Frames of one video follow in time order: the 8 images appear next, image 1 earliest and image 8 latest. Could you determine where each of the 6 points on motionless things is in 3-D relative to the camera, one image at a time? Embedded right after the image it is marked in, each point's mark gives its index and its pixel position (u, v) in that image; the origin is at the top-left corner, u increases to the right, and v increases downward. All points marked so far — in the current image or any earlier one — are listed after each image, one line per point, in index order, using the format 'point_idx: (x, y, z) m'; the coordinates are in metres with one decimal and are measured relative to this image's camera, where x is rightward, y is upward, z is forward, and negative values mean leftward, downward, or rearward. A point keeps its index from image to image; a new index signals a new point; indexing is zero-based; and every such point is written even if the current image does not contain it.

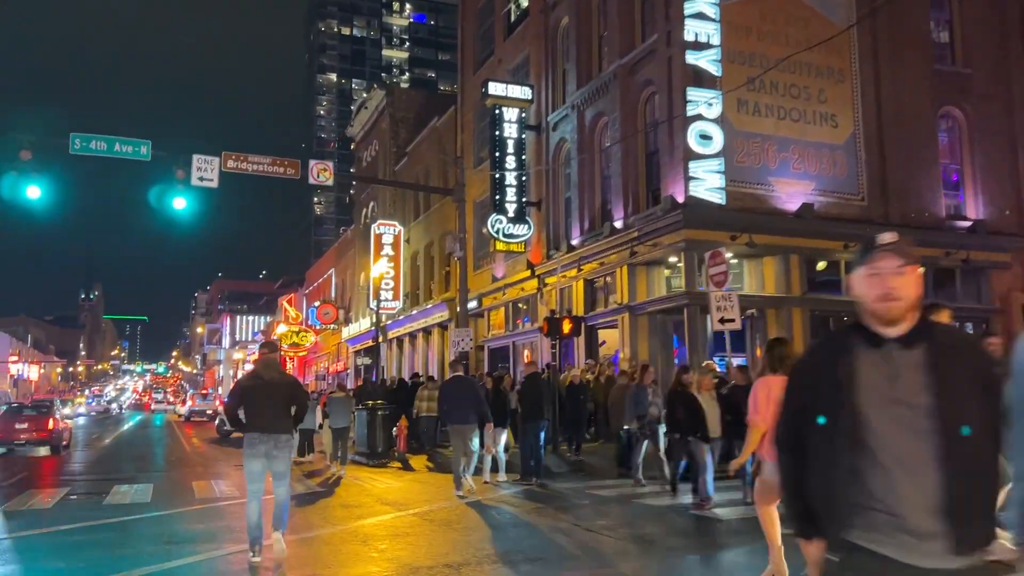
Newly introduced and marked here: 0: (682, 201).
0: (+3.7, +1.9, +18.0) m
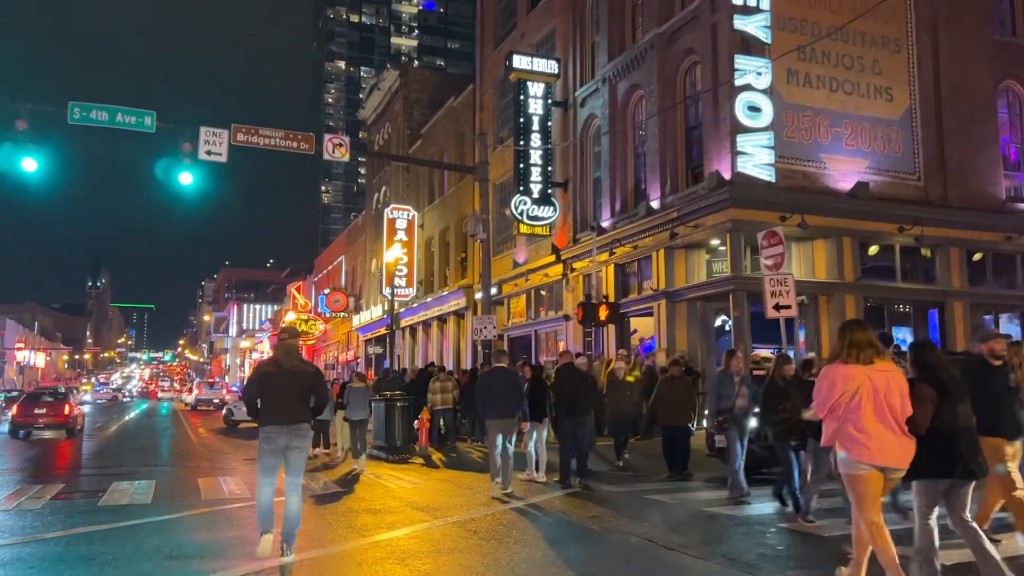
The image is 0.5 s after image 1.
0: (+4.4, +2.2, +16.6) m
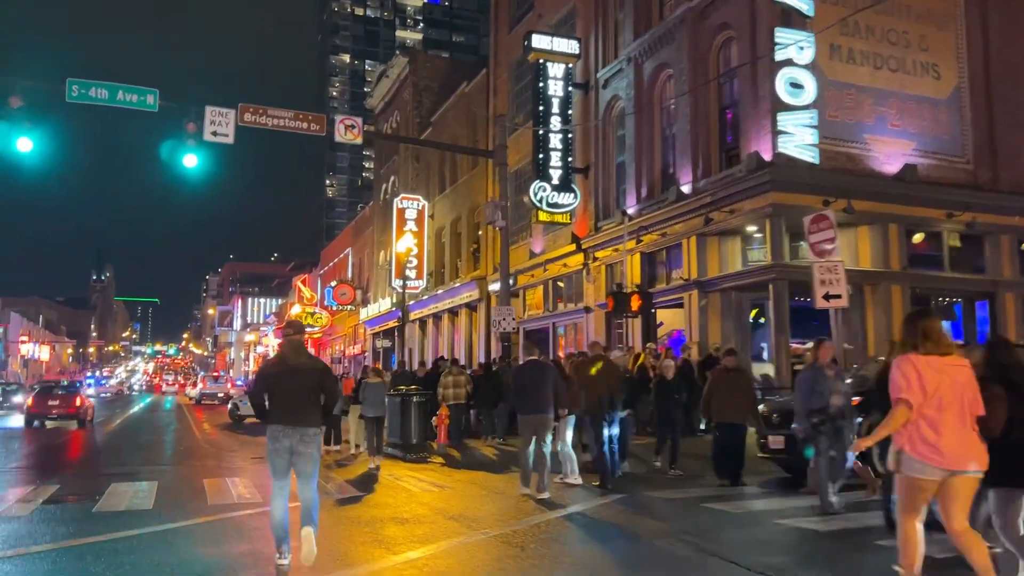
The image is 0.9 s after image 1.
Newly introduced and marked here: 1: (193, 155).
0: (+4.9, +2.4, +15.6) m
1: (-7.0, +2.9, +18.1) m
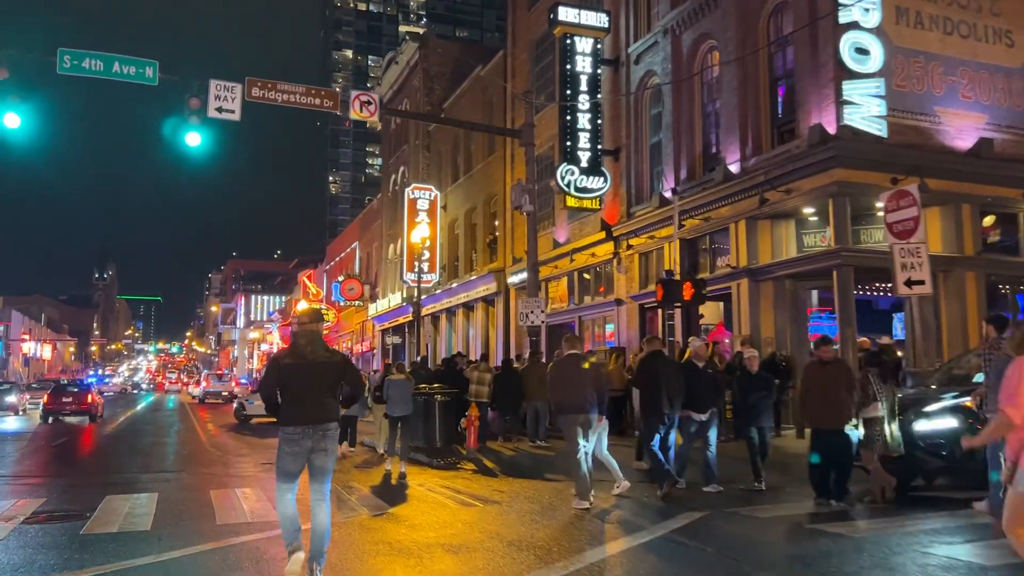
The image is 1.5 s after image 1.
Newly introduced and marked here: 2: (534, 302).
0: (+5.5, +2.7, +14.1) m
1: (-6.4, +3.1, +16.6) m
2: (+0.5, -0.3, +18.5) m
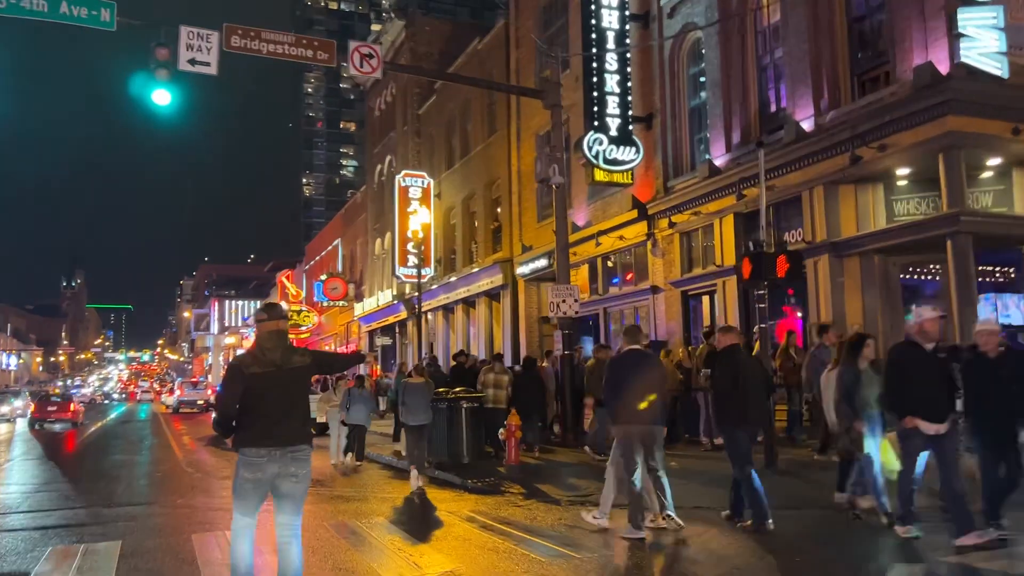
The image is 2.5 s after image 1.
0: (+6.1, +3.1, +11.6) m
1: (-5.8, +3.3, +13.8) m
2: (+1.0, 0.0, +15.9) m
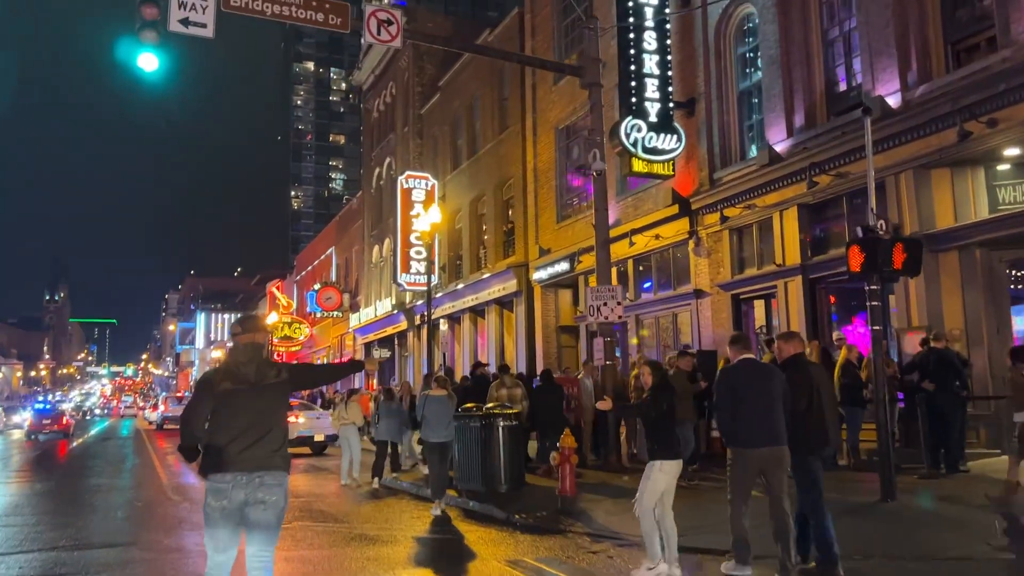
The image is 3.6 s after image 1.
0: (+6.8, +3.1, +9.9) m
1: (-5.2, +3.3, +11.8) m
2: (+1.6, 0.0, +14.0) m
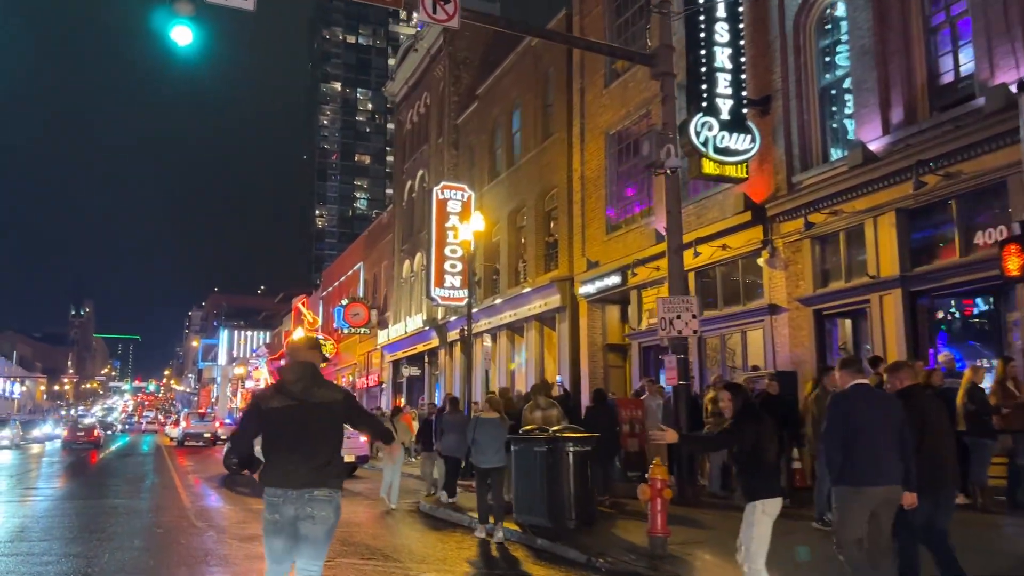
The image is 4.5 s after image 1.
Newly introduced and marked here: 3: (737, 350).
0: (+7.7, +3.0, +8.4) m
1: (-4.2, +3.3, +10.7) m
2: (+2.6, -0.2, +12.5) m
3: (+4.4, -1.2, +16.2) m
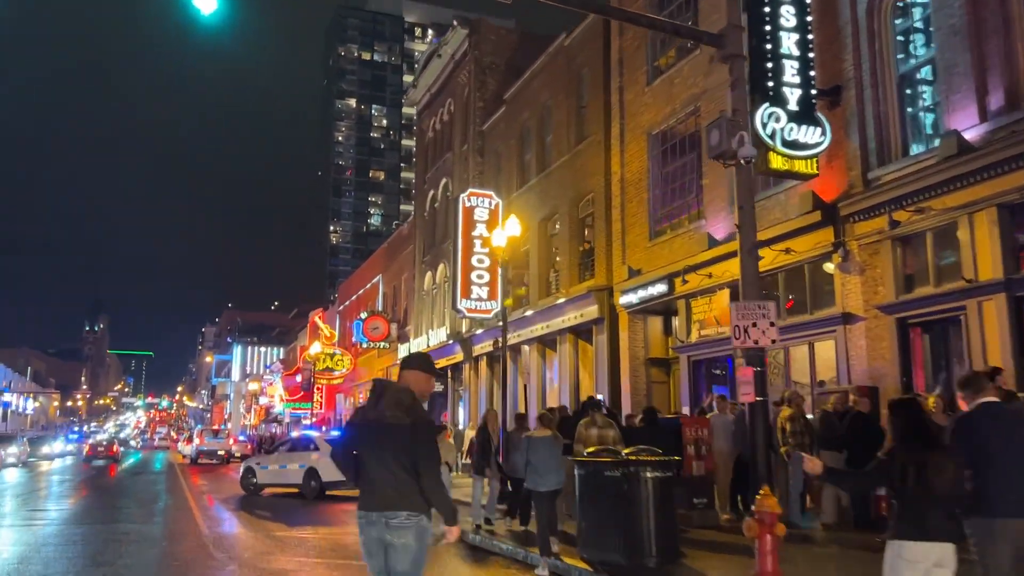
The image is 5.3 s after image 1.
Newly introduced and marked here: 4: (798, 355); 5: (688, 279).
0: (+8.4, +3.0, +7.0) m
1: (-3.5, +3.3, +9.5) m
2: (+3.3, -0.3, +11.2) m
3: (+5.2, -1.3, +14.8) m
4: (+5.2, -1.2, +14.9) m
5: (+3.8, +0.2, +17.7) m
